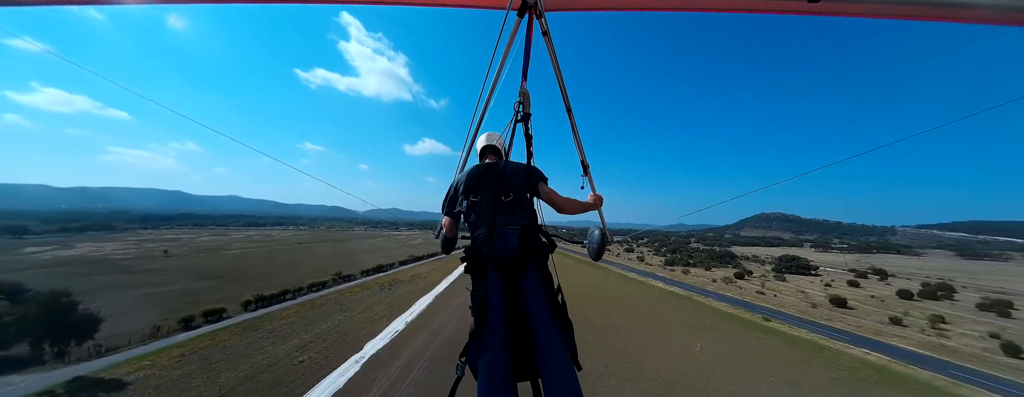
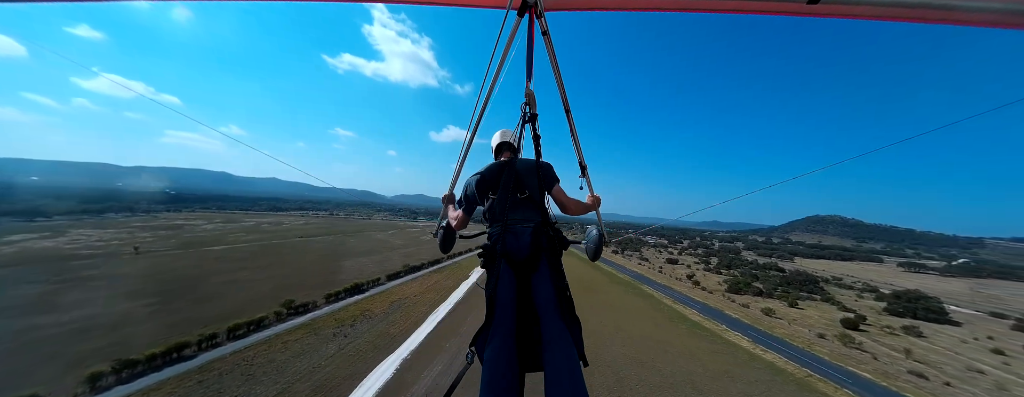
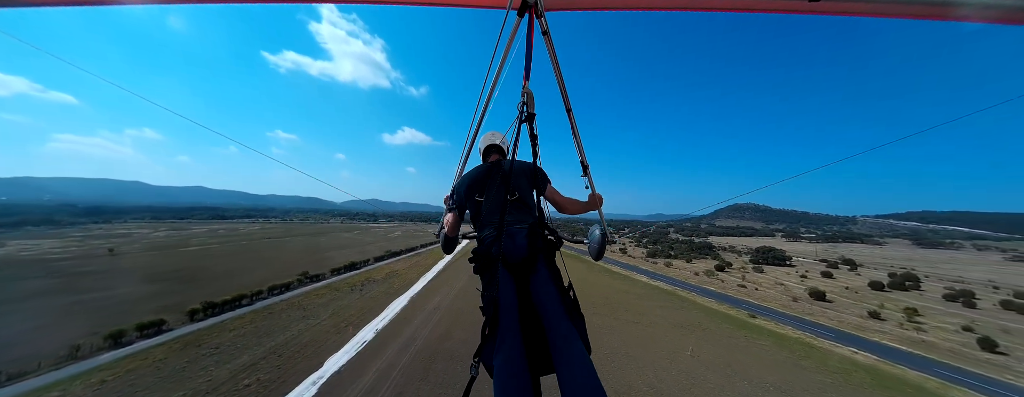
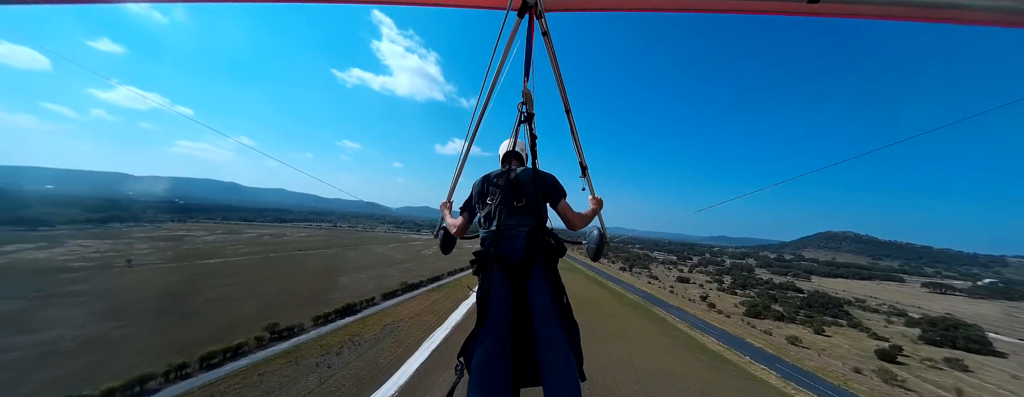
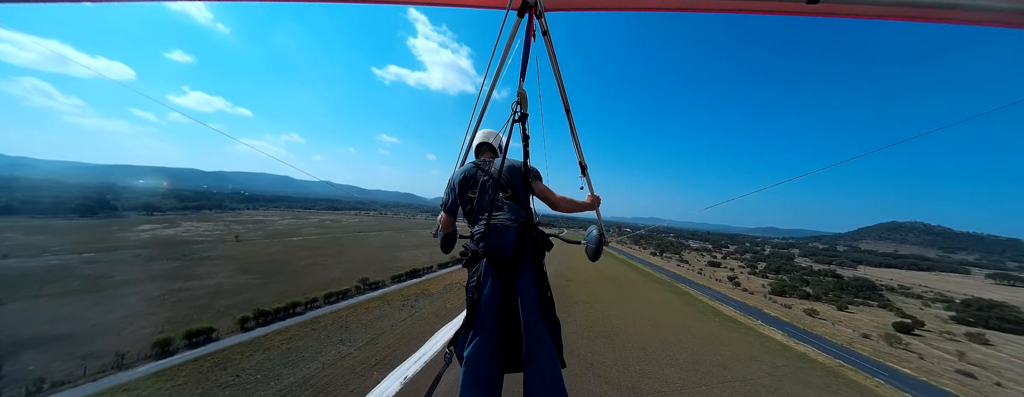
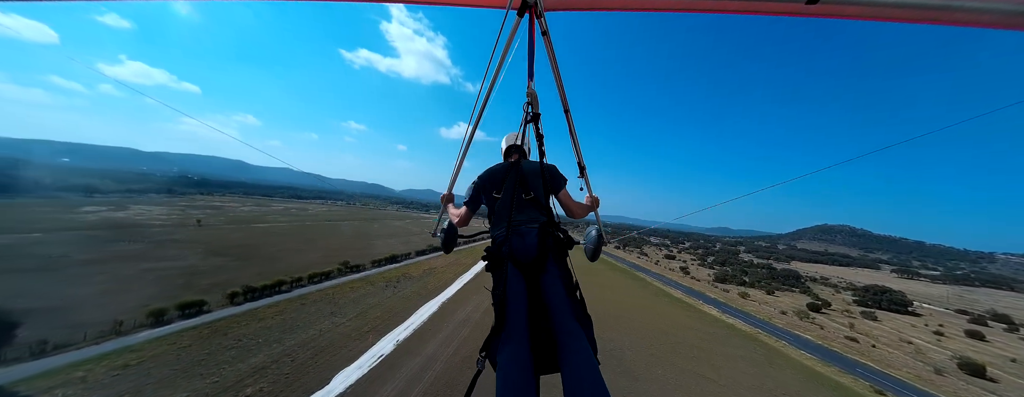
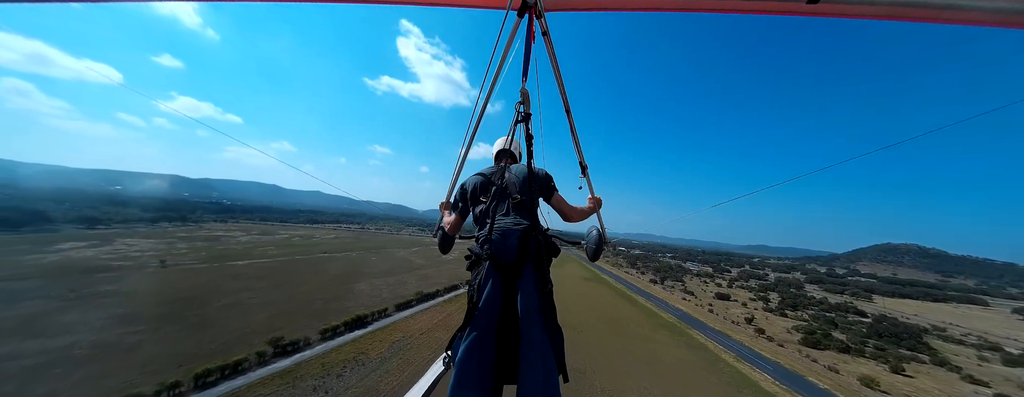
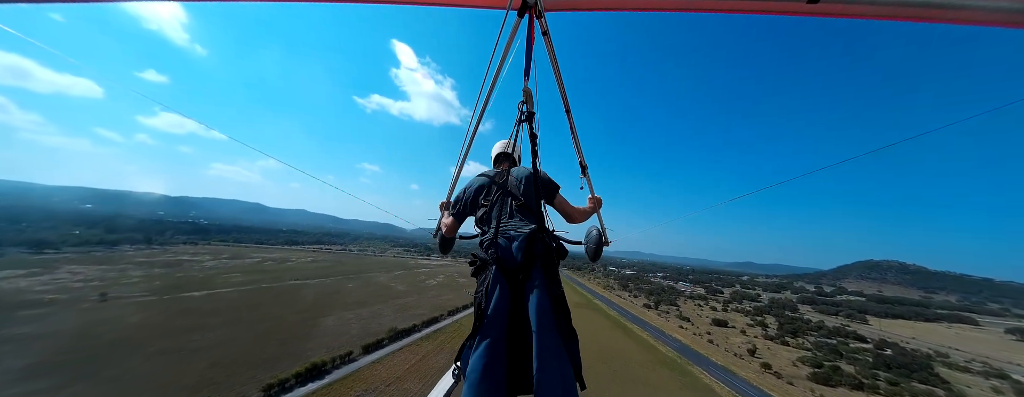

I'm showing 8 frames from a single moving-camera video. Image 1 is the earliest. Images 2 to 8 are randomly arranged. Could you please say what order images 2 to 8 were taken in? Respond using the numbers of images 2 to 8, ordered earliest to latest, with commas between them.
3, 6, 5, 2, 4, 7, 8
